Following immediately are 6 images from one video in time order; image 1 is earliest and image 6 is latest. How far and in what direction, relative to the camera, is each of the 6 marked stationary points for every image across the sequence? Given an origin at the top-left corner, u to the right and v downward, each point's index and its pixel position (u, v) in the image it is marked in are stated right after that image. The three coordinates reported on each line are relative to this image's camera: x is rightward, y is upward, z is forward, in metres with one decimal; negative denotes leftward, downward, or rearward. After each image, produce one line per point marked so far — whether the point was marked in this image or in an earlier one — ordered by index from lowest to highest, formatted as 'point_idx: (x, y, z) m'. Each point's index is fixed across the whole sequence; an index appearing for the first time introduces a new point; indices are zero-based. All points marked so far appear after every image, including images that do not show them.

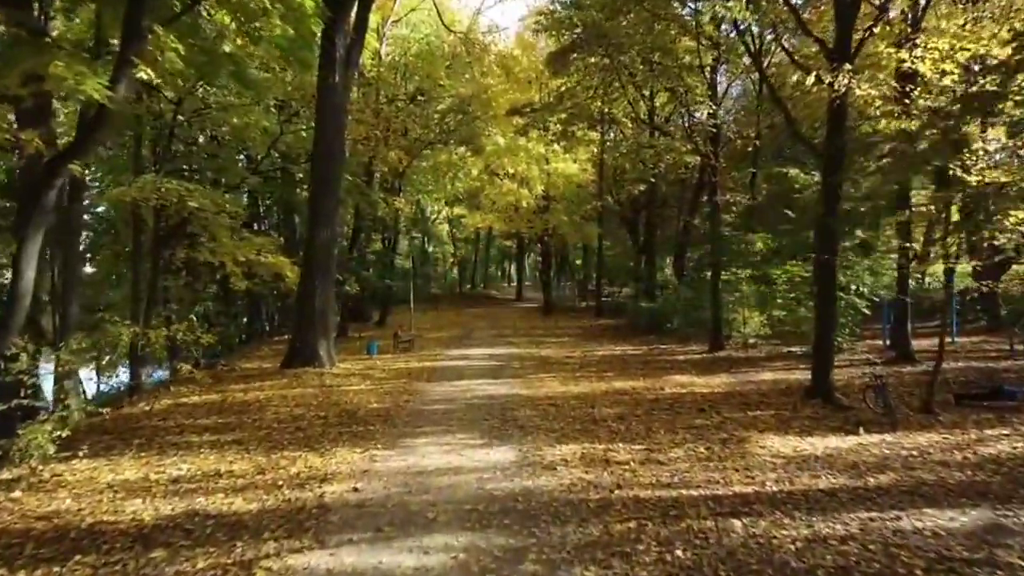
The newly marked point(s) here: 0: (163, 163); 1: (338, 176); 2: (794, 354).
0: (-5.1, +1.9, +16.0) m
1: (-2.6, +1.7, +16.5) m
2: (+4.4, -1.0, +16.8) m
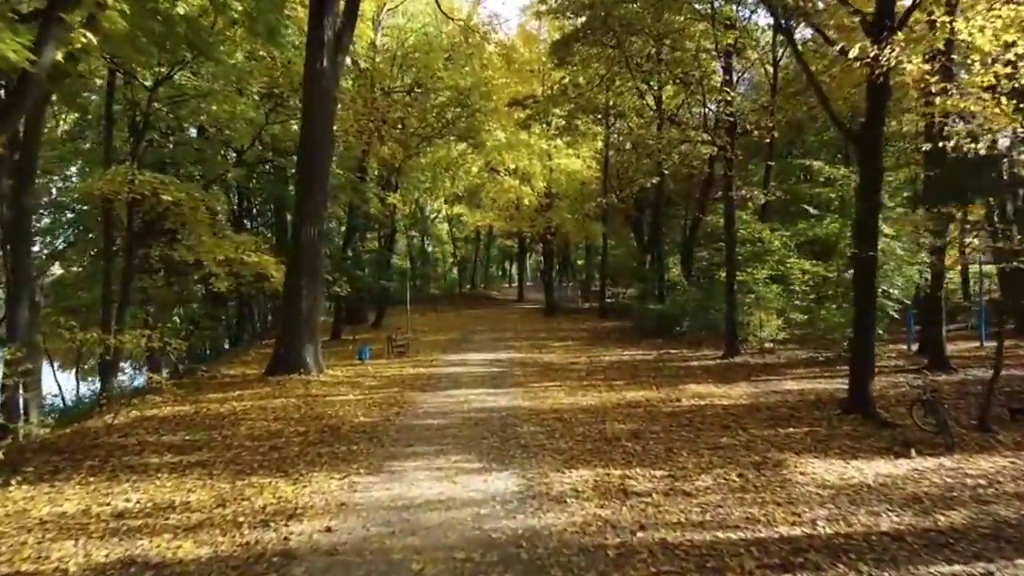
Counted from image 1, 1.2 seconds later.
0: (-5.1, +1.8, +14.8) m
1: (-2.6, +1.7, +15.4) m
2: (+4.4, -1.1, +15.6) m
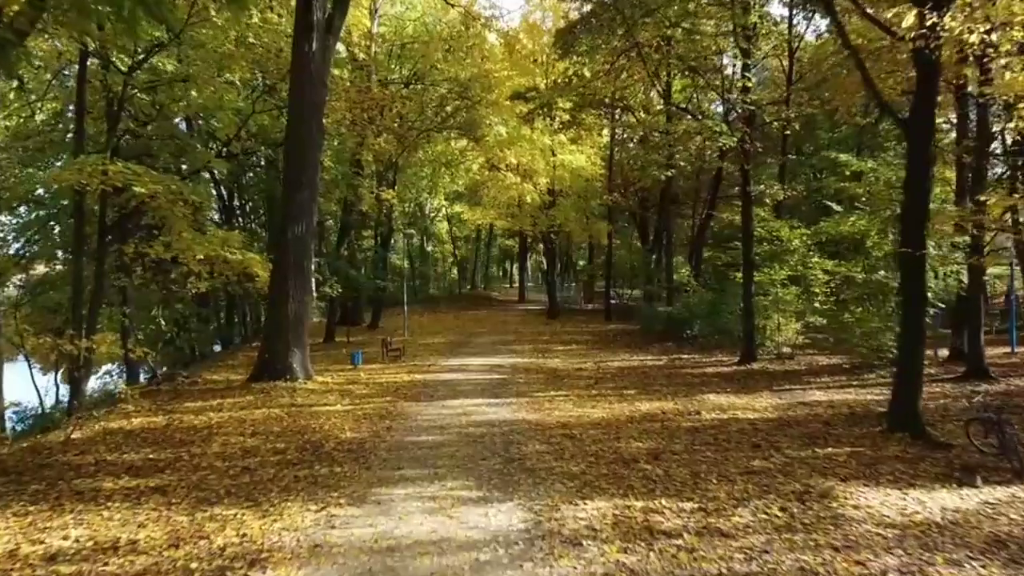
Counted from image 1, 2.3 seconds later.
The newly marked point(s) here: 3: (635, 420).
0: (-5.1, +1.8, +13.8) m
1: (-2.6, +1.7, +14.3) m
2: (+4.4, -1.1, +14.6) m
3: (+1.2, -1.3, +10.3) m
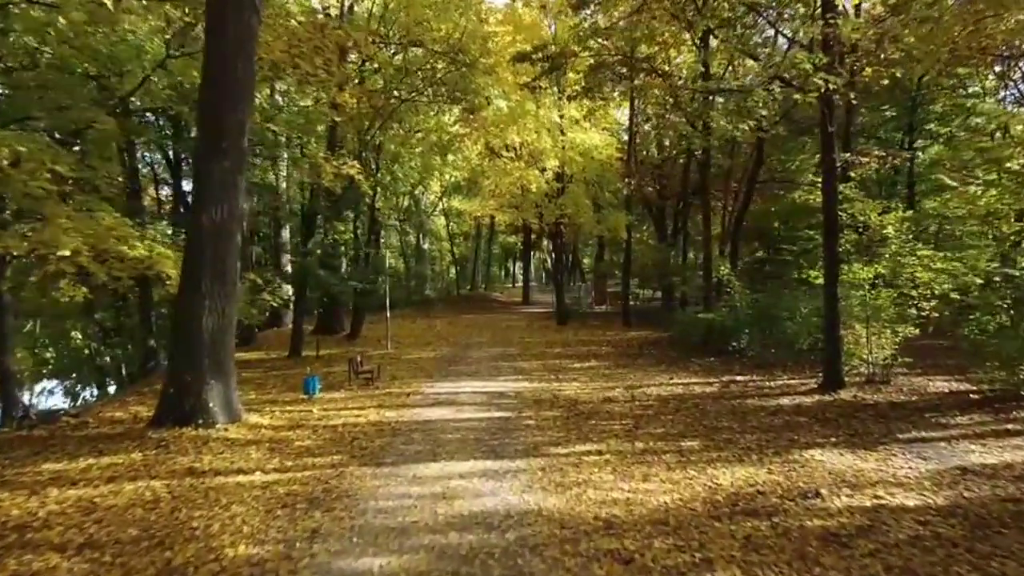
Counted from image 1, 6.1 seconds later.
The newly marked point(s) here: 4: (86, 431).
0: (-5.0, +1.8, +9.8) m
1: (-2.5, +1.6, +10.3) m
2: (+4.5, -1.1, +10.5) m
3: (+1.2, -1.3, +6.3) m
4: (-4.1, -1.4, +10.5) m
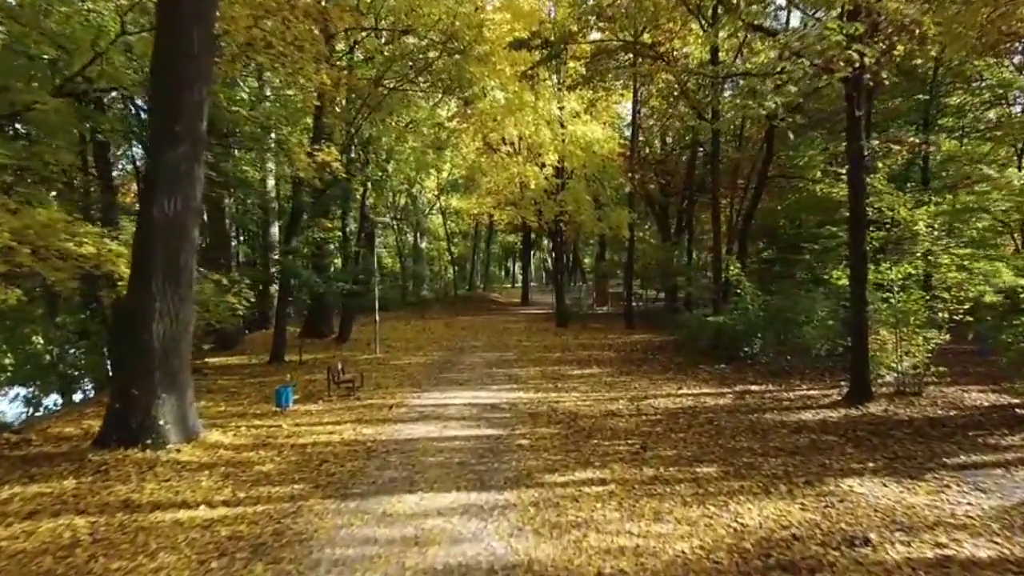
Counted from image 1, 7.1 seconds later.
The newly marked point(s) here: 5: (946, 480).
0: (-5.1, +1.8, +8.6) m
1: (-2.6, +1.6, +9.2) m
2: (+4.4, -1.1, +9.4) m
3: (+1.1, -1.3, +5.2) m
4: (-4.2, -1.4, +9.4) m
5: (+2.8, -1.2, +7.1) m
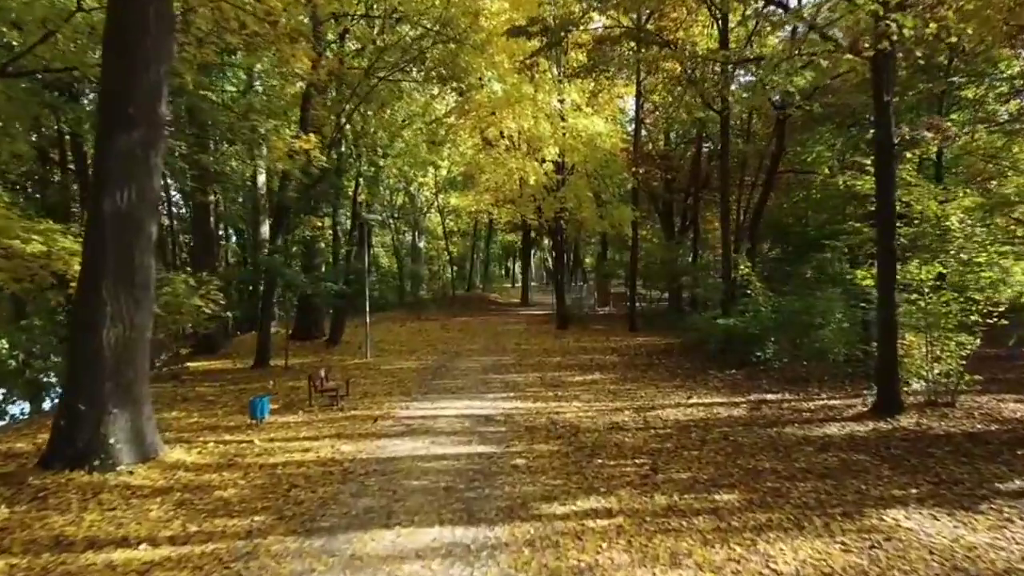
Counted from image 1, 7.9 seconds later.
0: (-5.2, +1.7, +7.7) m
1: (-2.6, +1.6, +8.2) m
2: (+4.4, -1.1, +8.5) m
3: (+1.1, -1.3, +4.2) m
4: (-4.2, -1.4, +8.4) m
5: (+2.8, -1.3, +6.2) m
